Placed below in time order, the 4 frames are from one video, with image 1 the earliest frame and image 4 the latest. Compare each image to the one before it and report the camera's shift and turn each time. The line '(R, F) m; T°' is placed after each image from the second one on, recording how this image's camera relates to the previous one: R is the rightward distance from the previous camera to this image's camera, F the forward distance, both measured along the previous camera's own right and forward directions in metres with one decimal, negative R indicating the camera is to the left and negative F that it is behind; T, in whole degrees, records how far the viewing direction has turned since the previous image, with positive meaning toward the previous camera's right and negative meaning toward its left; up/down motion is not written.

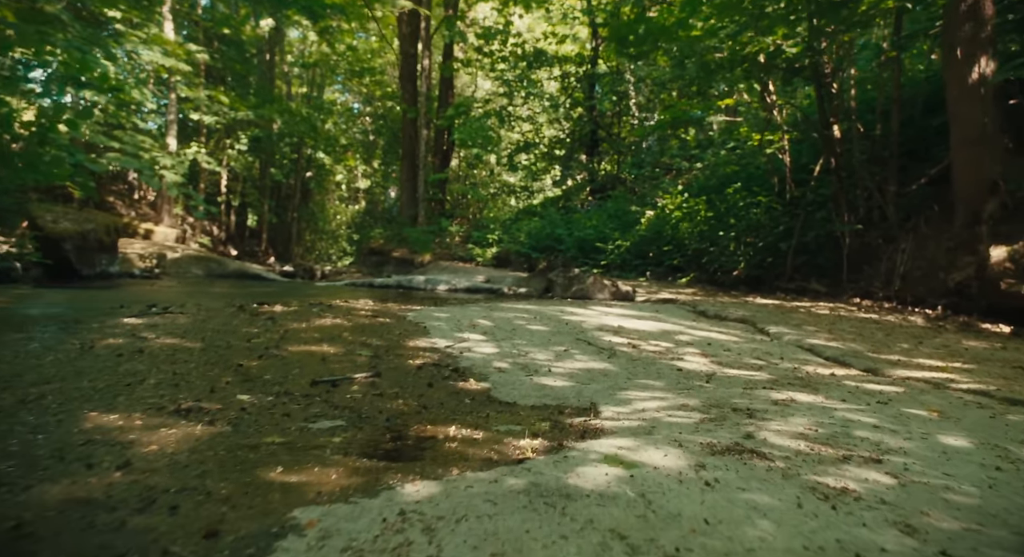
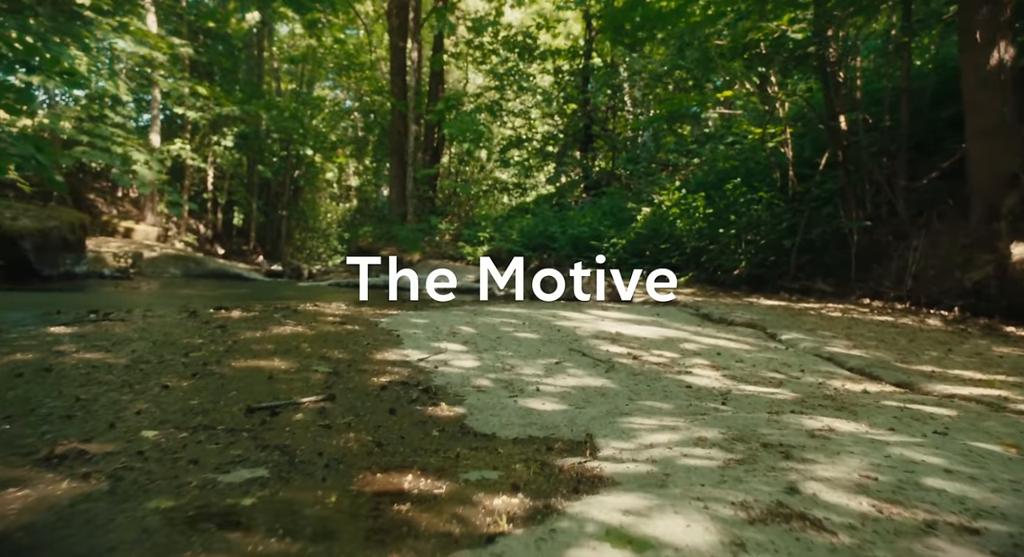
(+0.1, +0.5) m; 0°
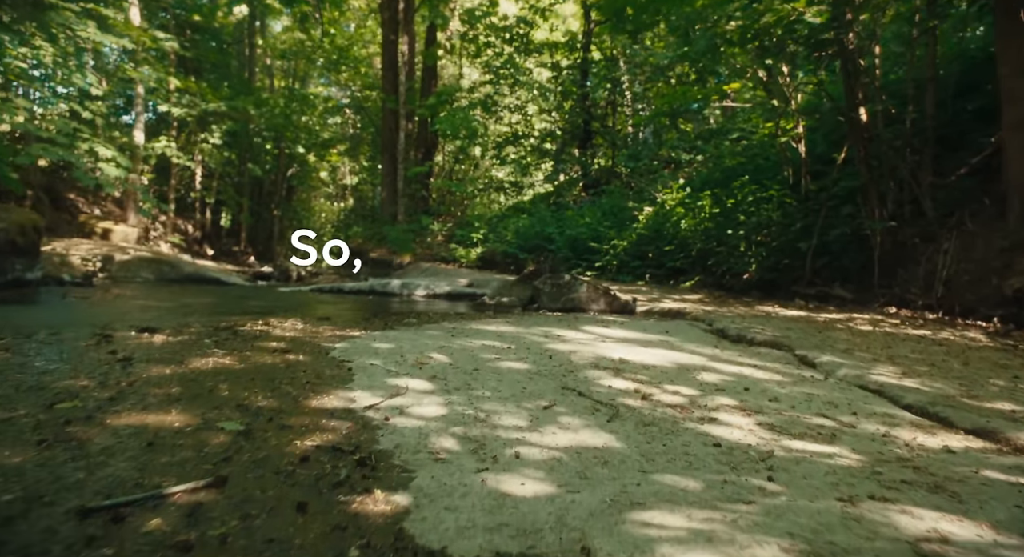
(+0.1, +0.7) m; 0°
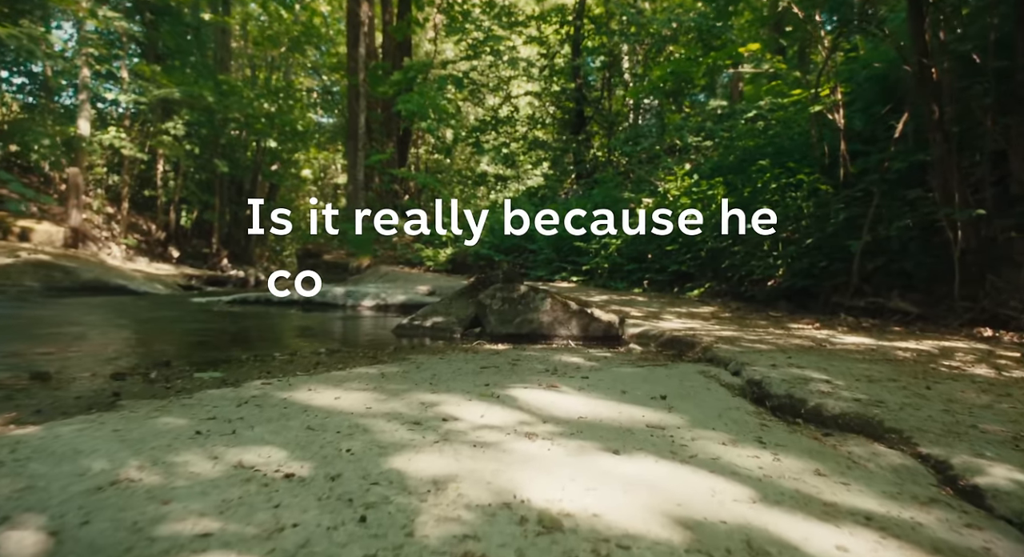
(+0.5, +2.0) m; 0°
